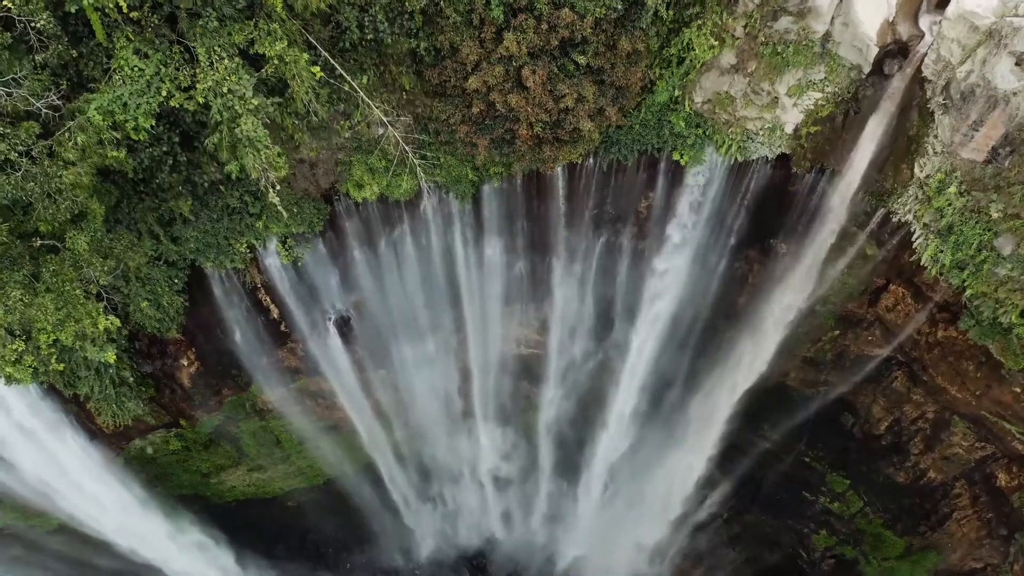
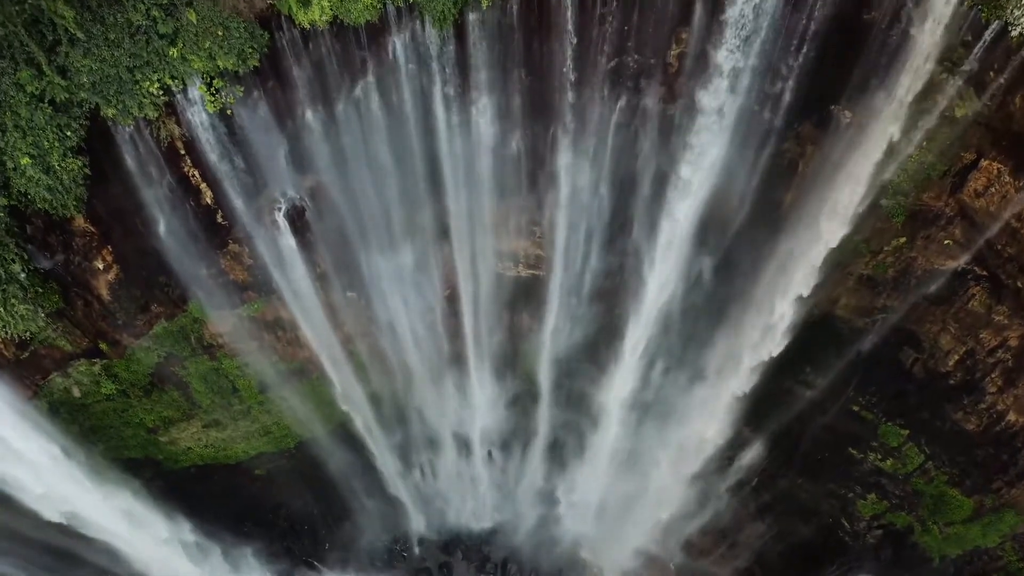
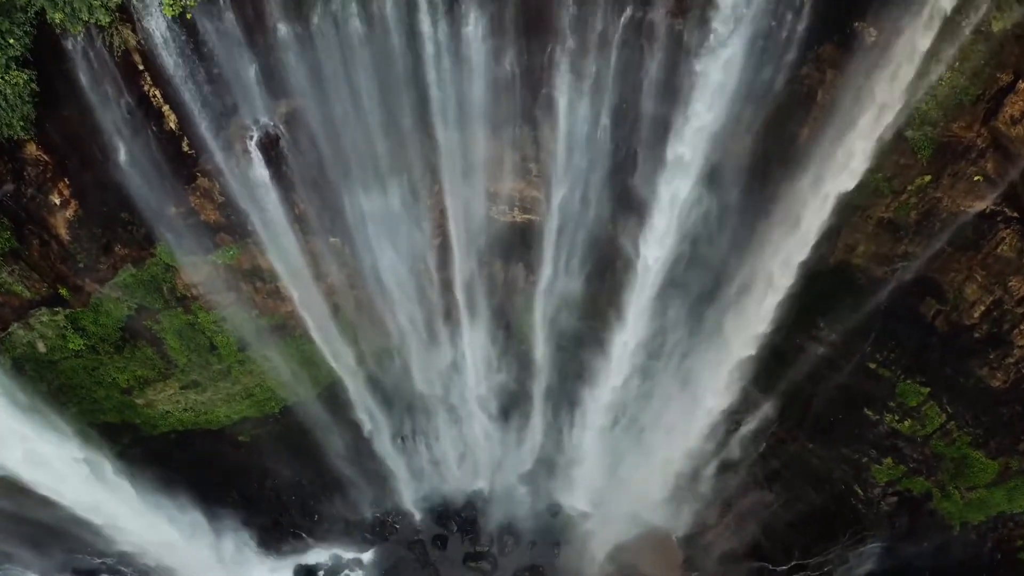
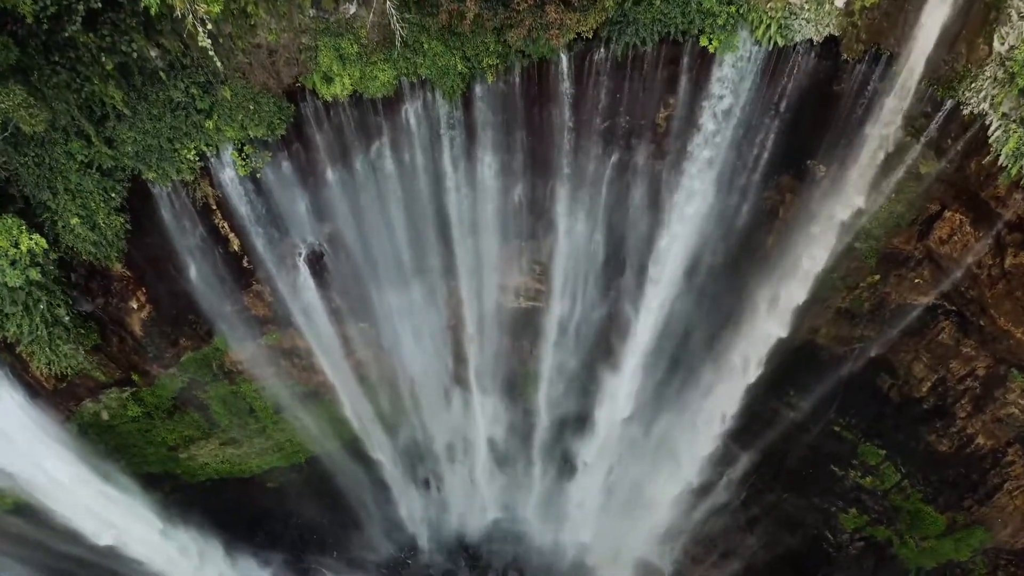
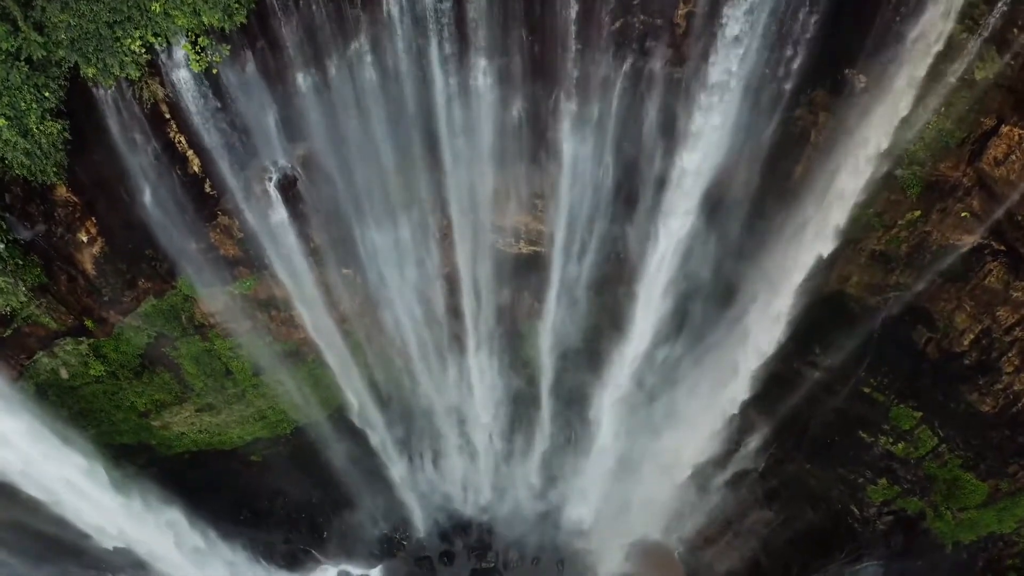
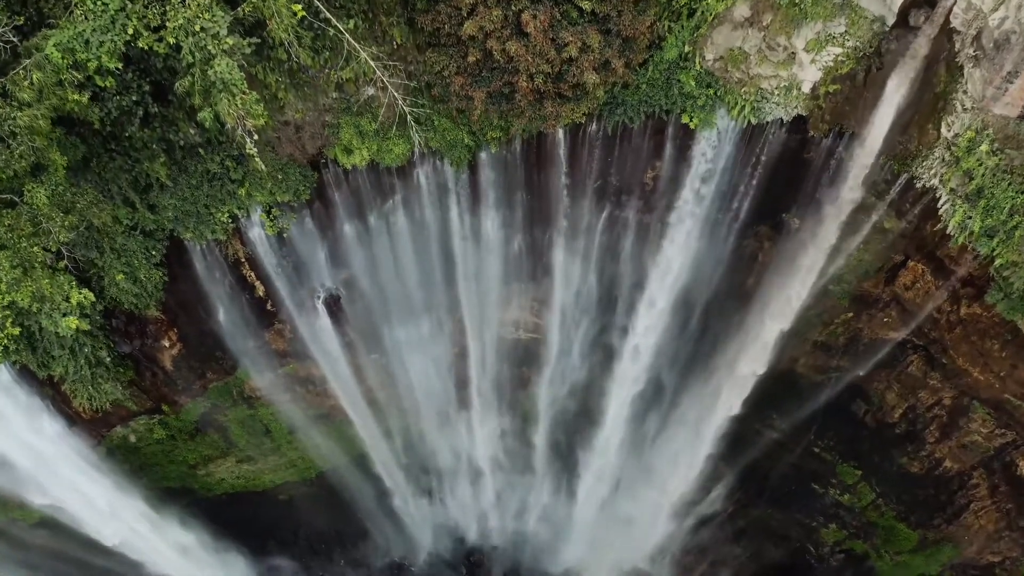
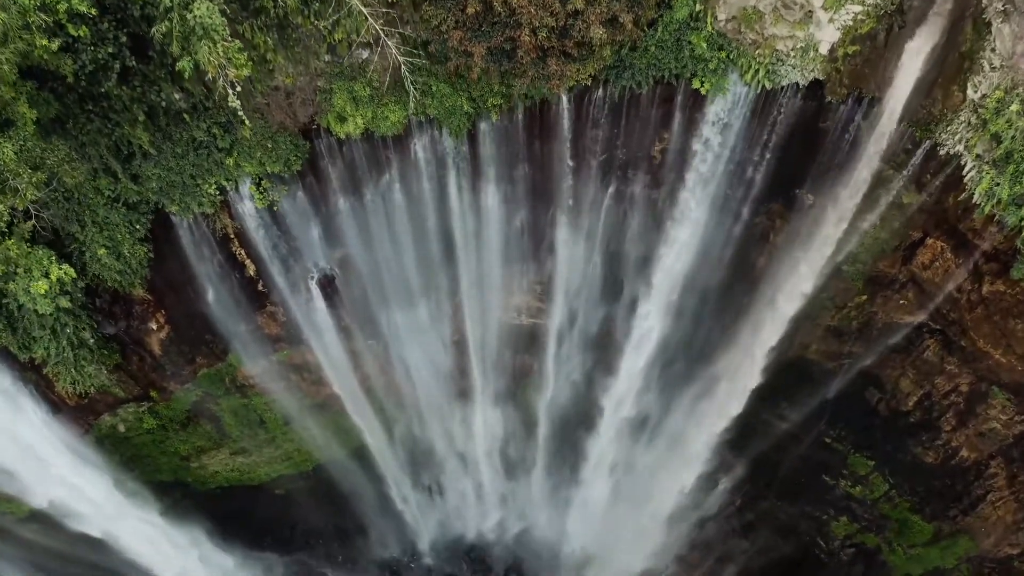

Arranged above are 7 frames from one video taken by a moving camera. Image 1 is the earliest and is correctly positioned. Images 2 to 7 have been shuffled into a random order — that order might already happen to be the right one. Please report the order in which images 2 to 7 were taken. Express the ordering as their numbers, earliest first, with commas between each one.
6, 7, 4, 2, 5, 3
